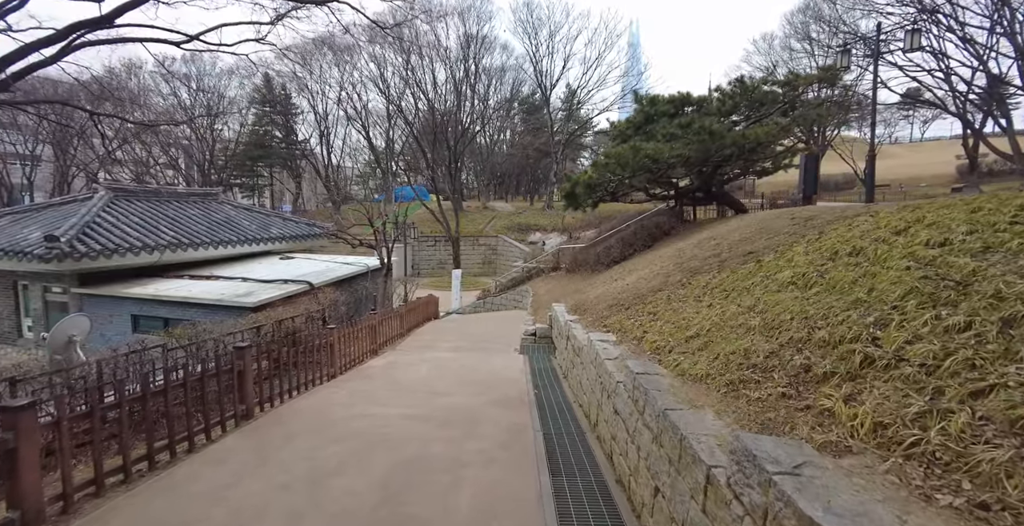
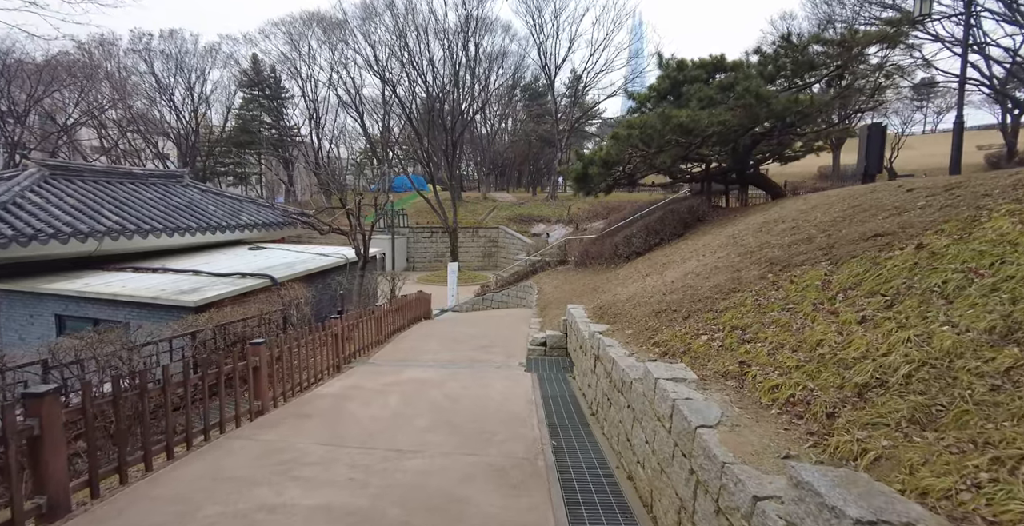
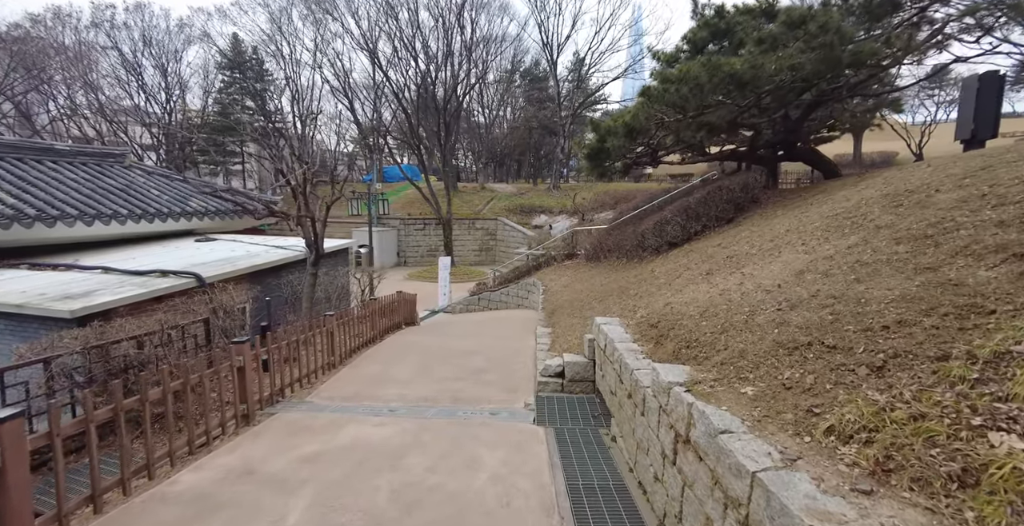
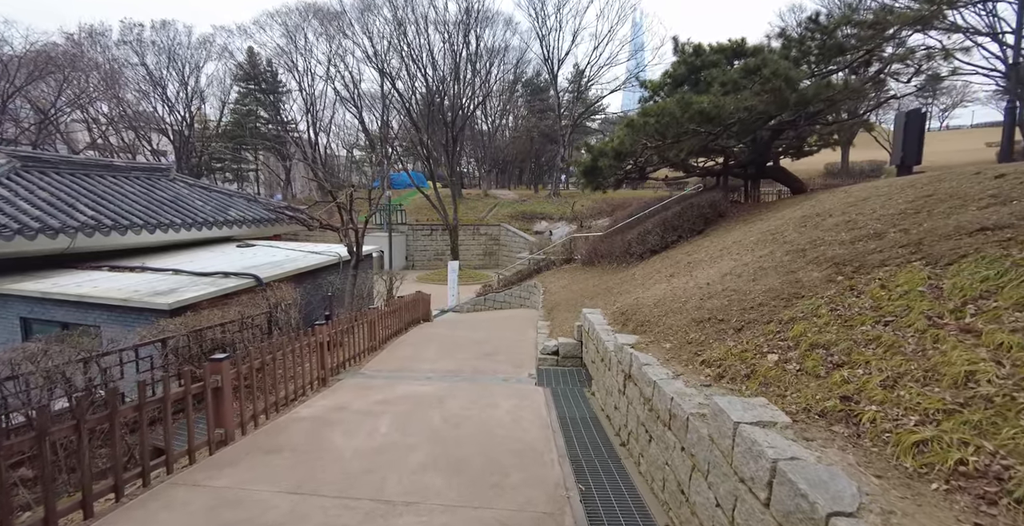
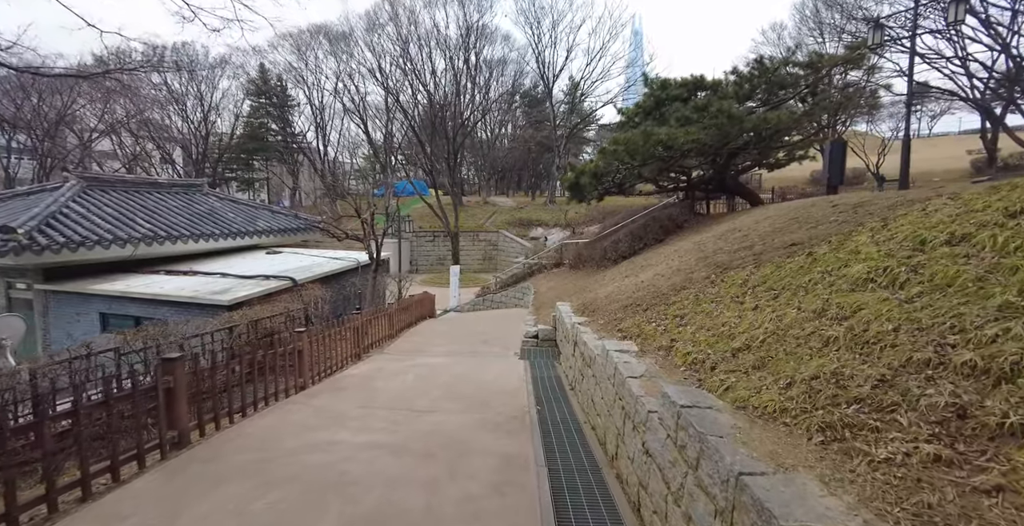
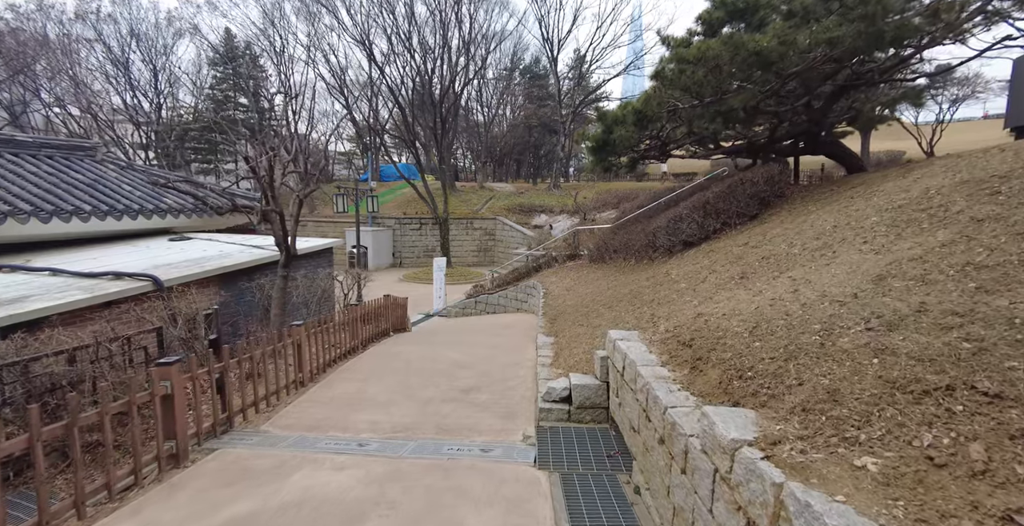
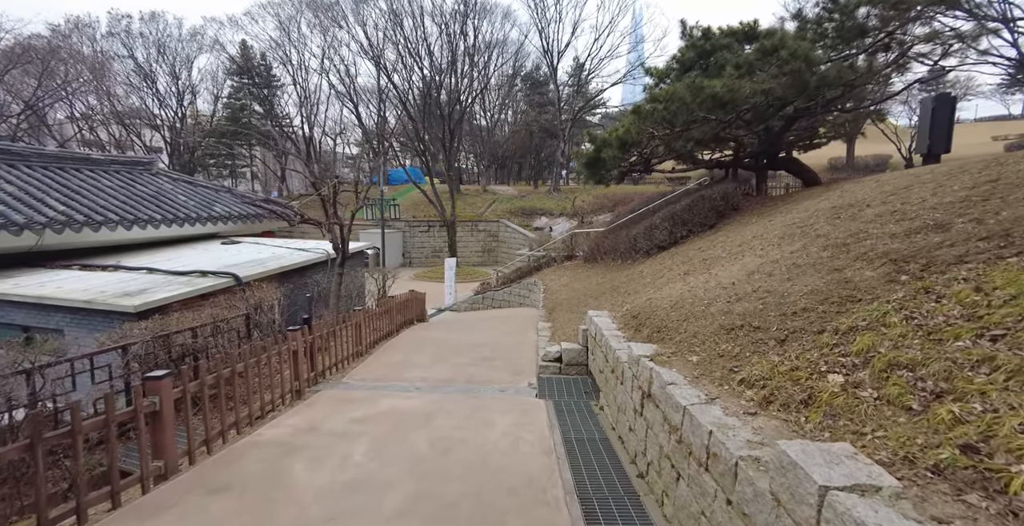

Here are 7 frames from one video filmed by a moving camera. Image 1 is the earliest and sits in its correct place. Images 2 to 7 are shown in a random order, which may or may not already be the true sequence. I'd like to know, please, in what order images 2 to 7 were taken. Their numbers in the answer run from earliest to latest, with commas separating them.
5, 2, 4, 7, 3, 6
